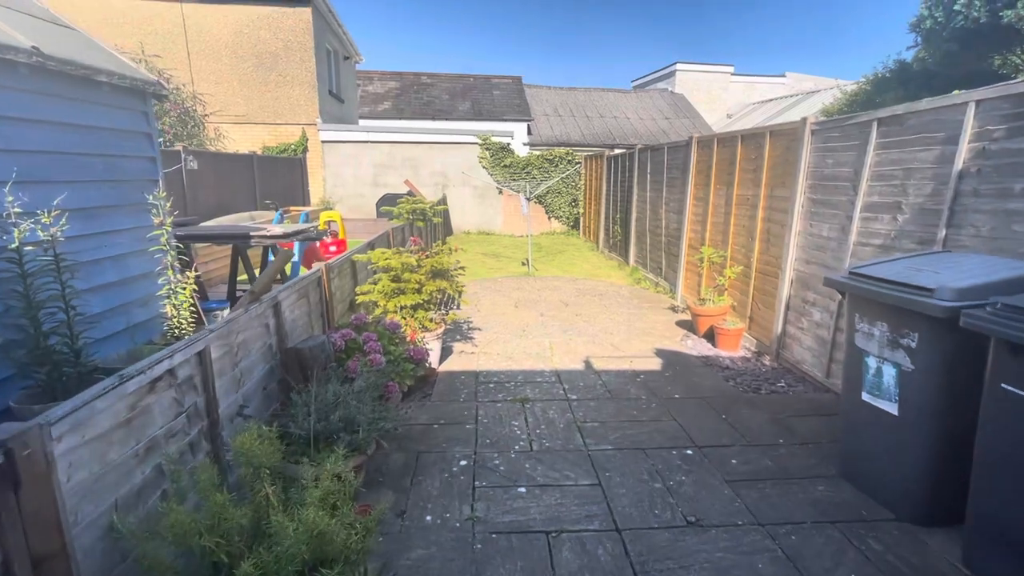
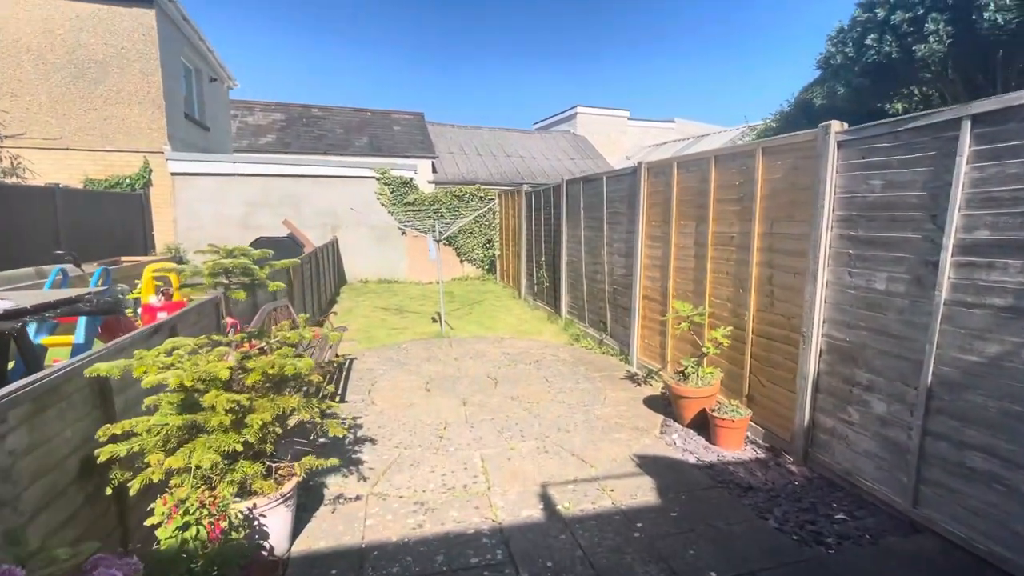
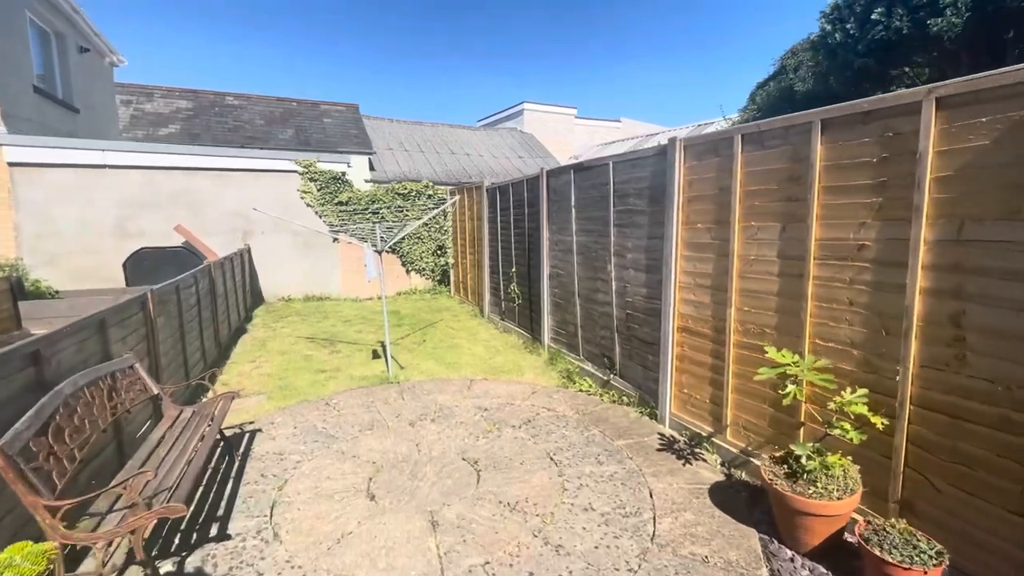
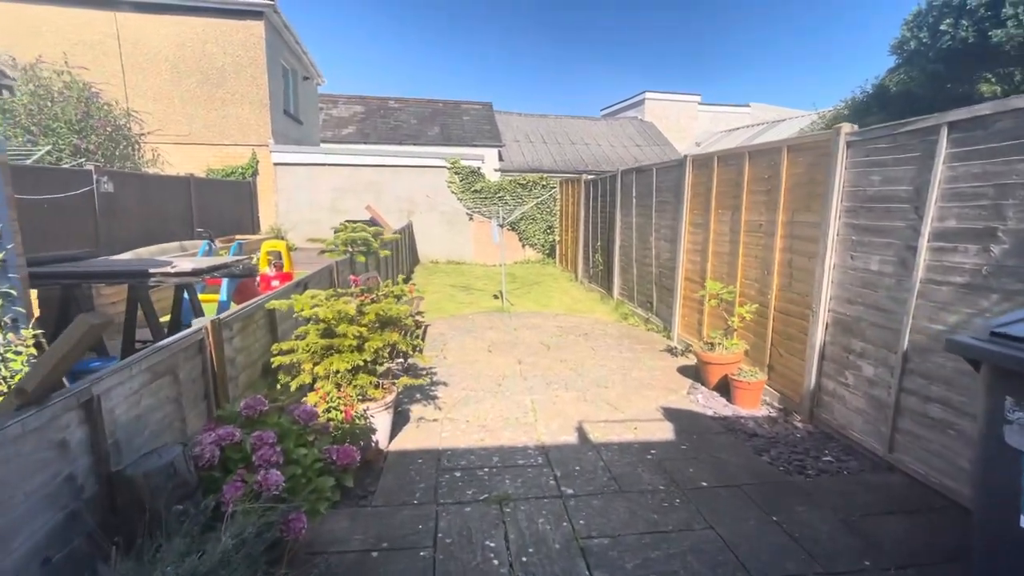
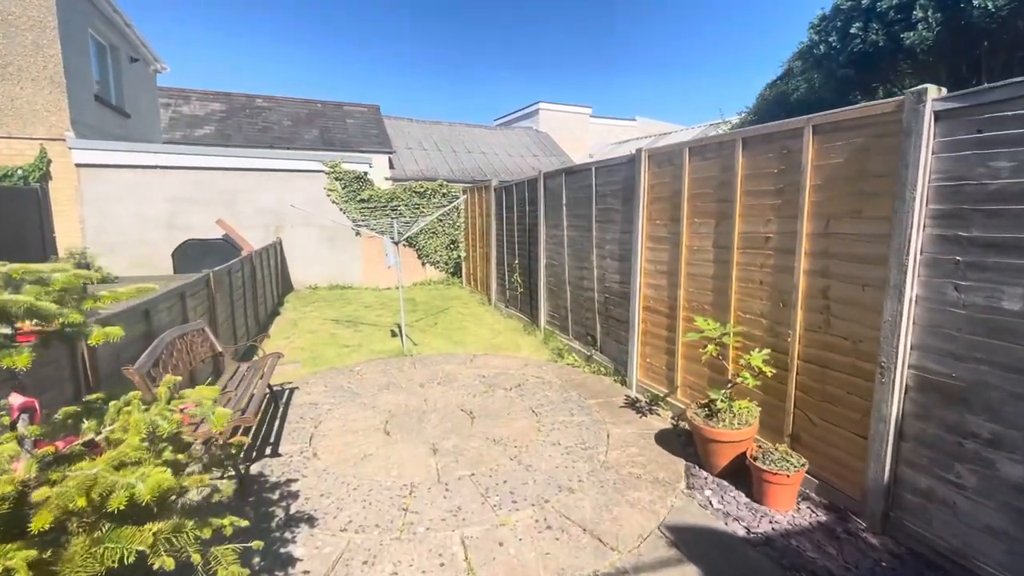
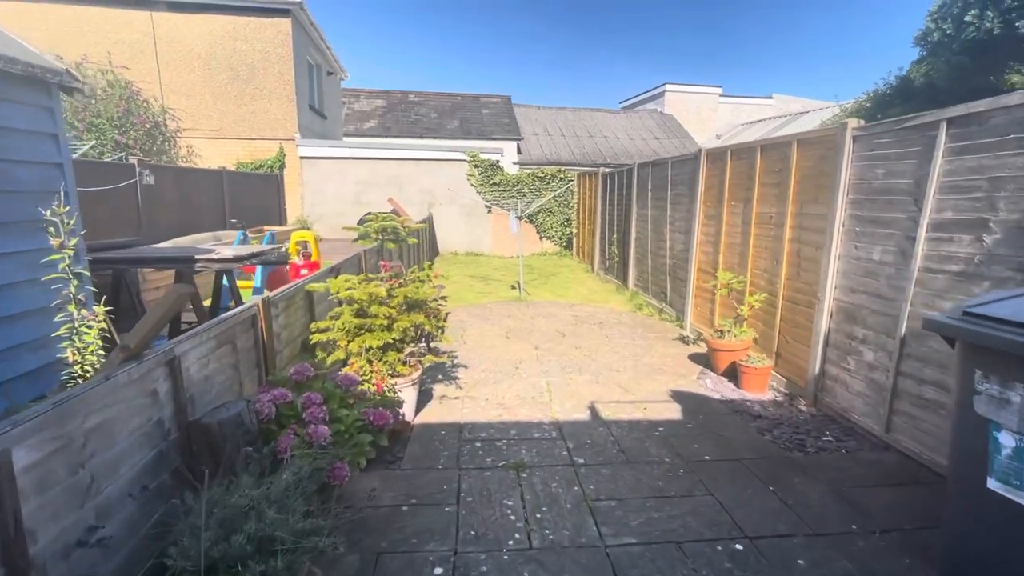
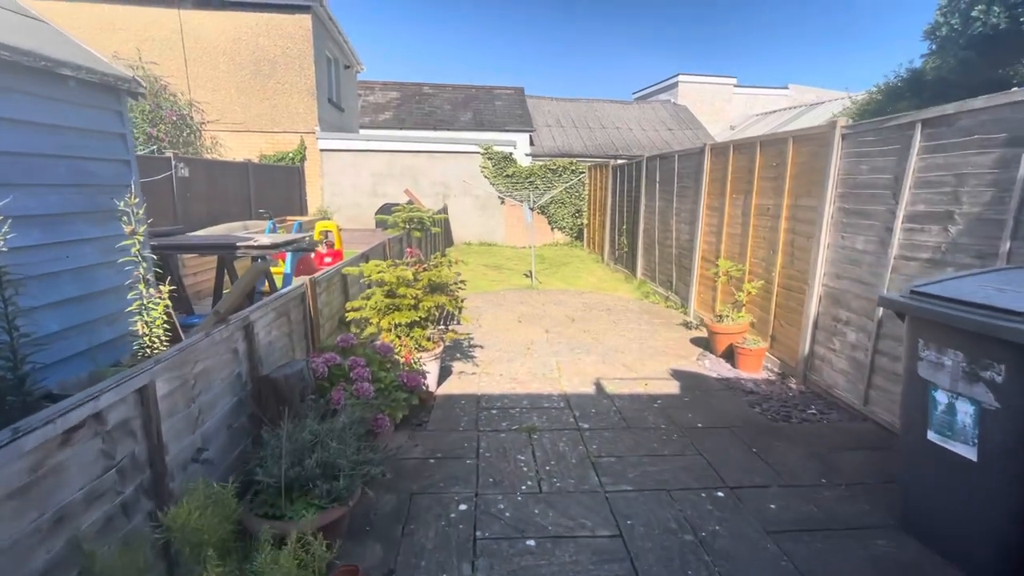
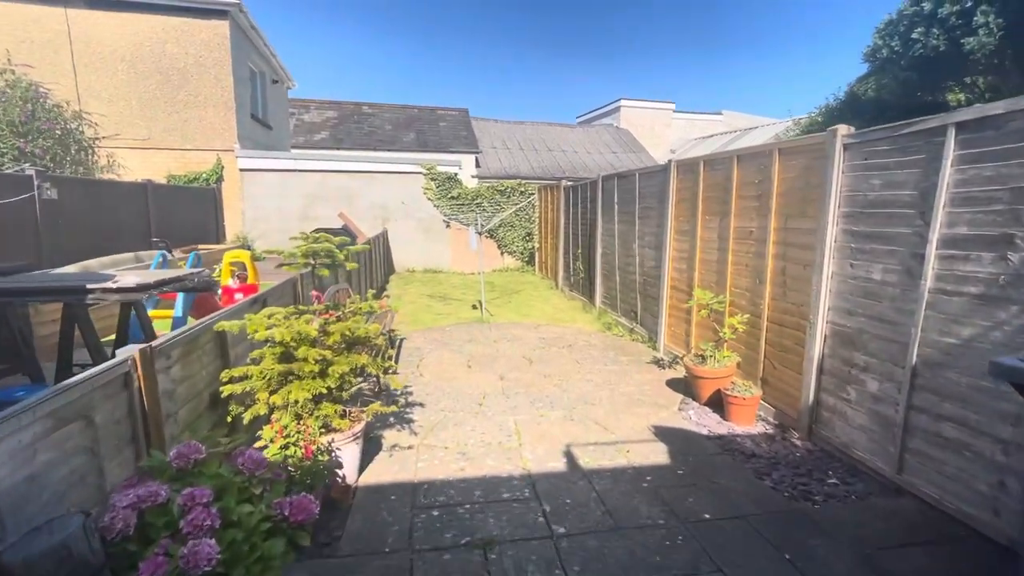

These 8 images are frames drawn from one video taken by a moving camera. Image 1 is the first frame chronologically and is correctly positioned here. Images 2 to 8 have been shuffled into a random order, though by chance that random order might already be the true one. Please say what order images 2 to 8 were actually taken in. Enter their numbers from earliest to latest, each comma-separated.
7, 6, 4, 8, 2, 5, 3
